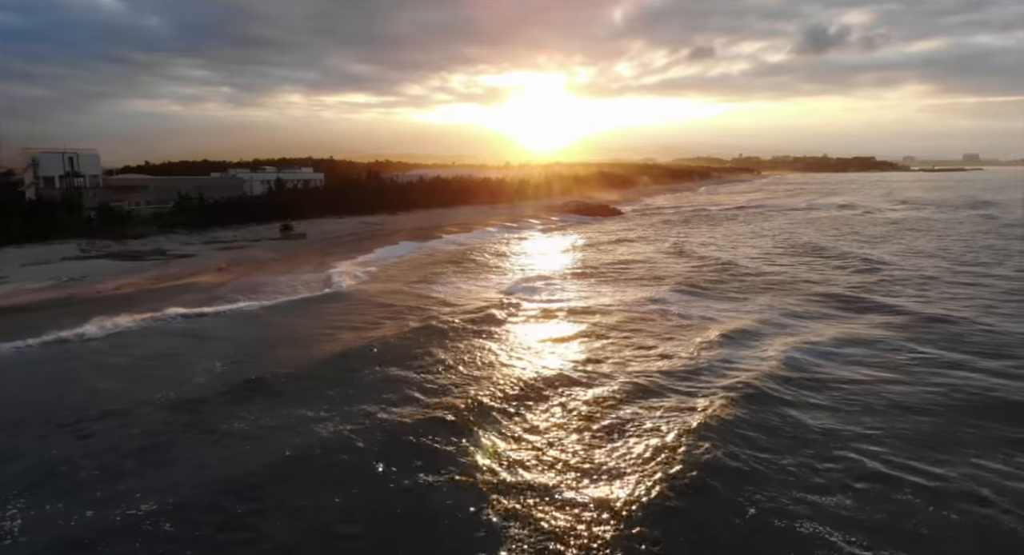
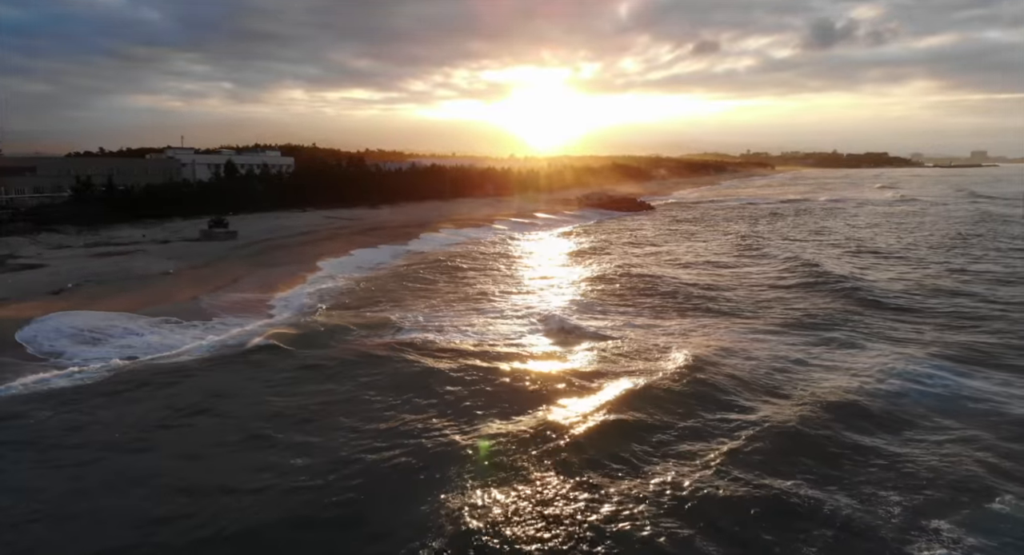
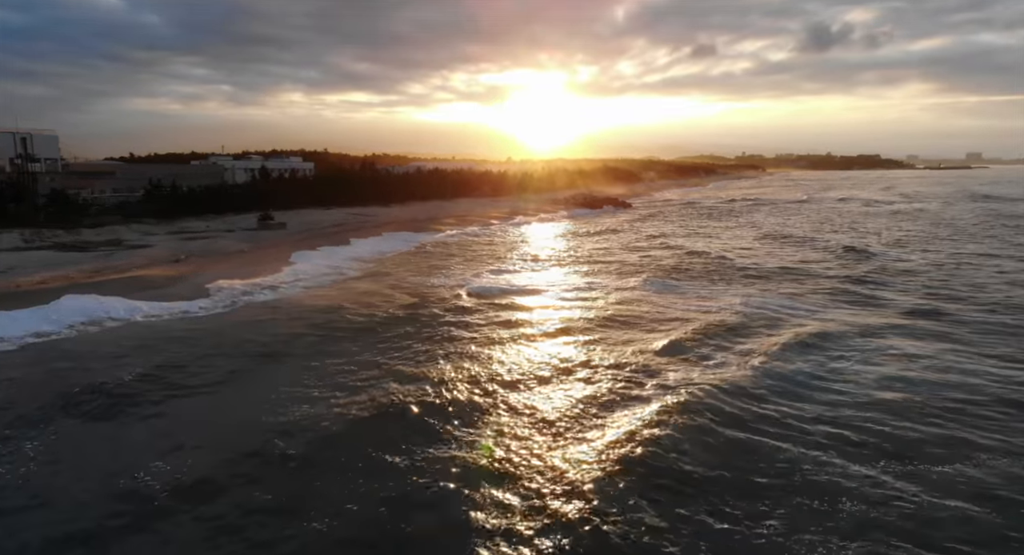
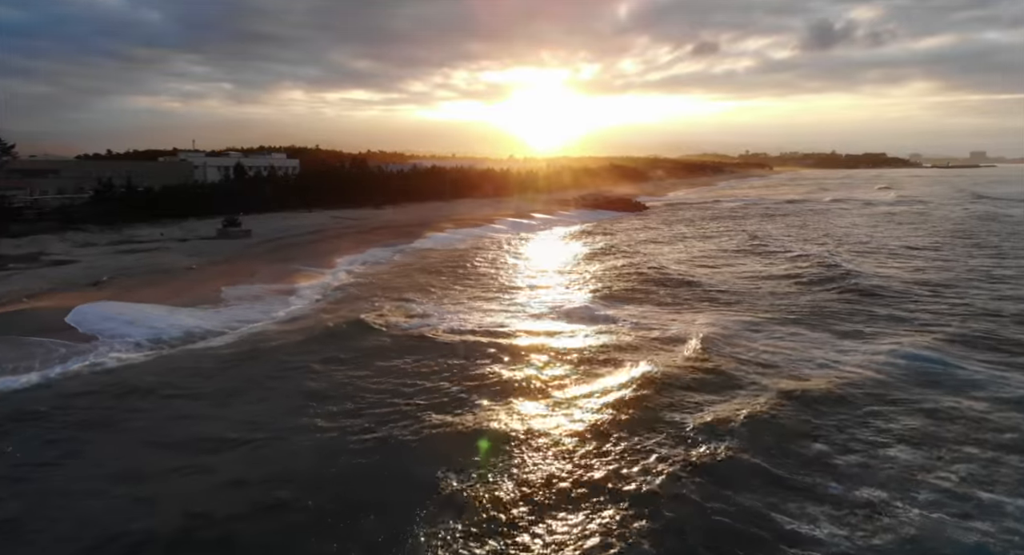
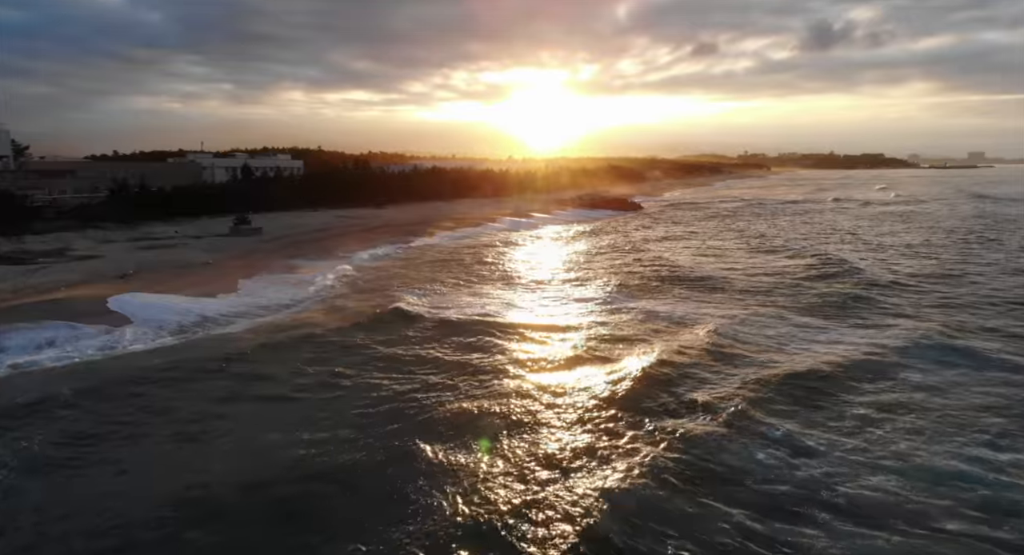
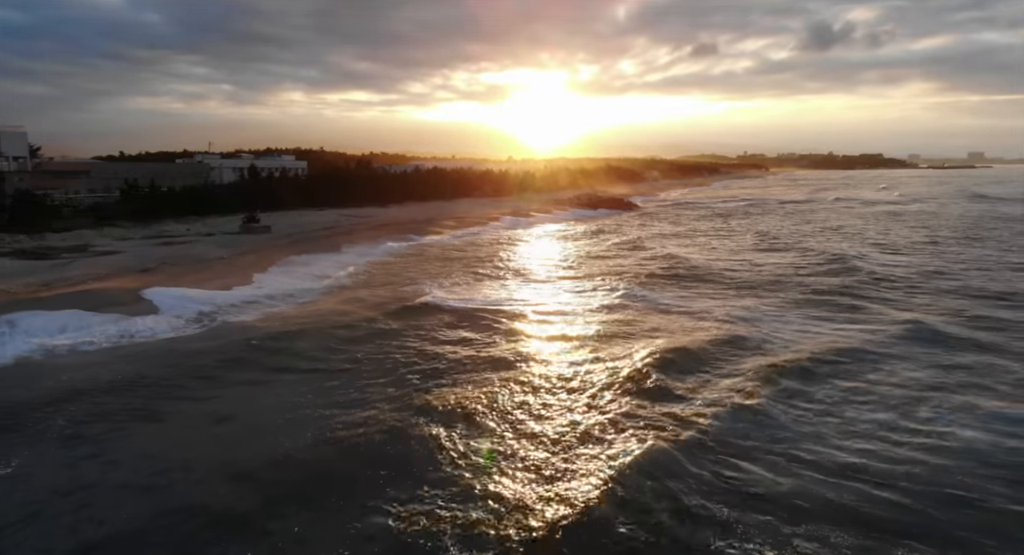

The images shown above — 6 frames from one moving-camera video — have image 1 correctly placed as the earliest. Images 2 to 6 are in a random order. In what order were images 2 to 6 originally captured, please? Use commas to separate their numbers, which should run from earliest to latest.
3, 6, 5, 4, 2
